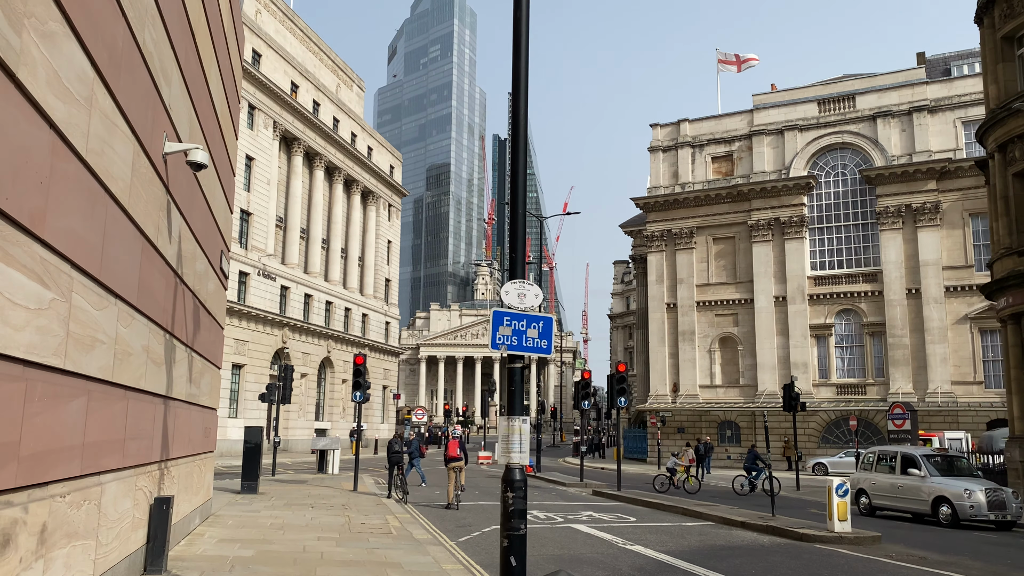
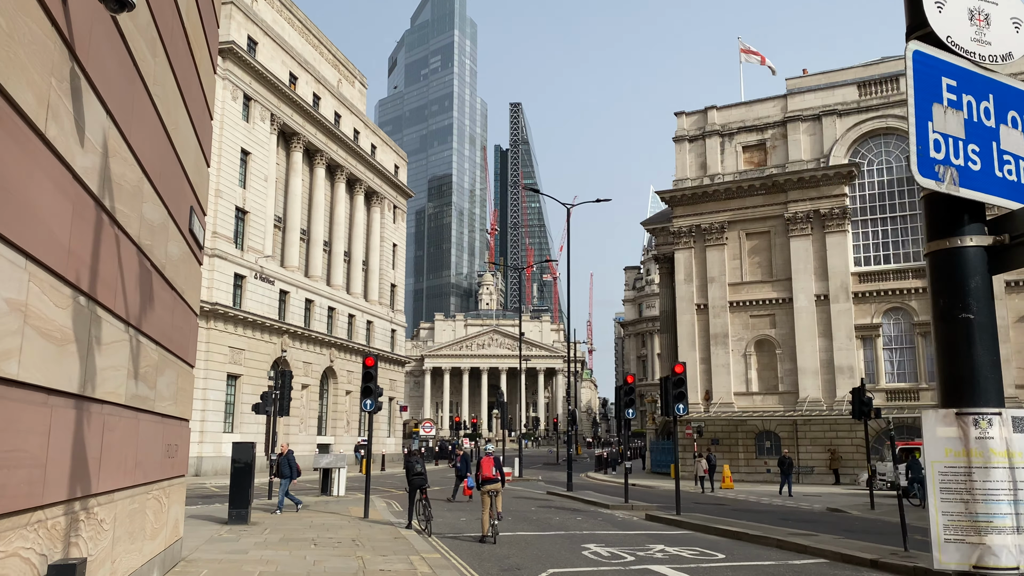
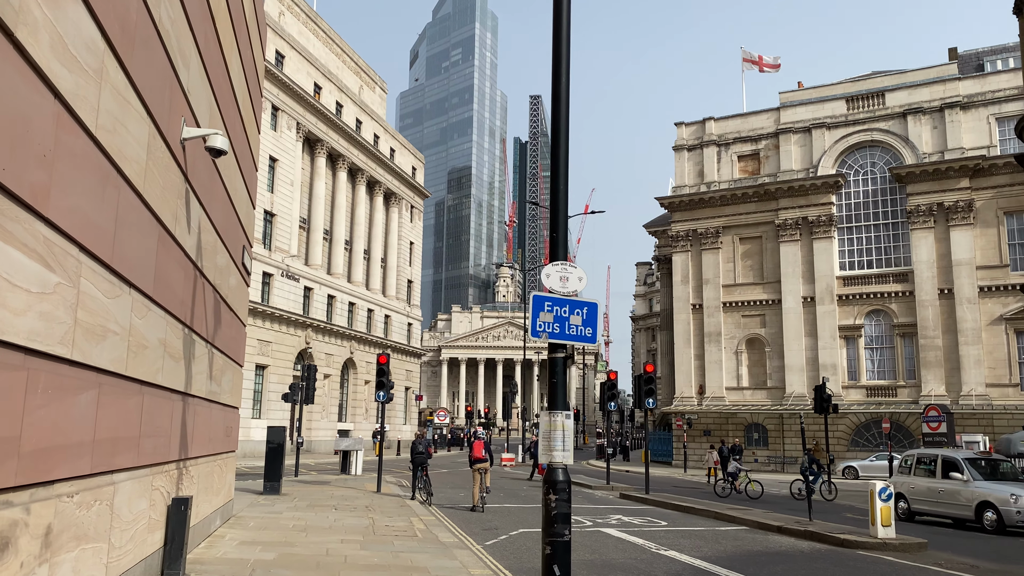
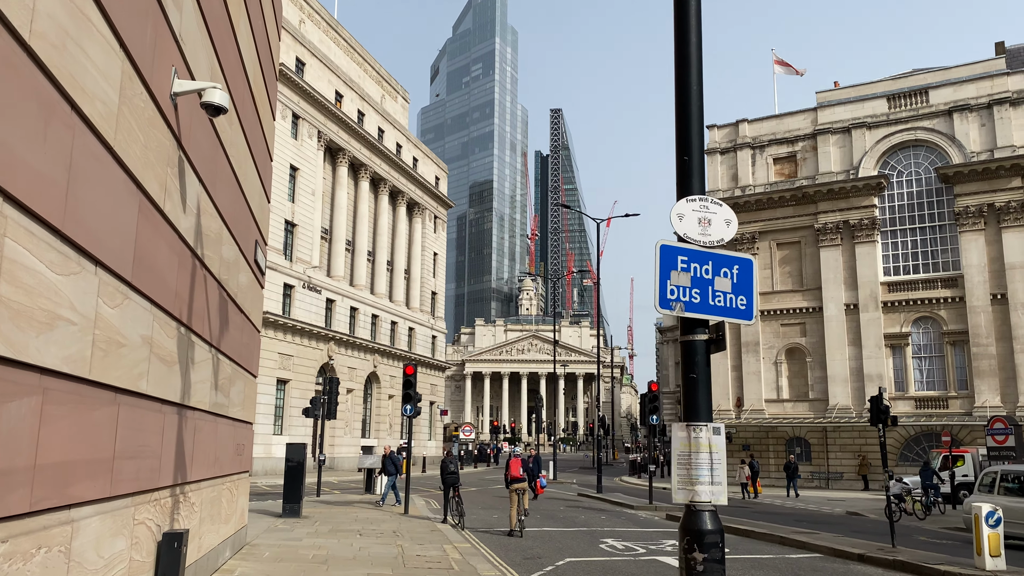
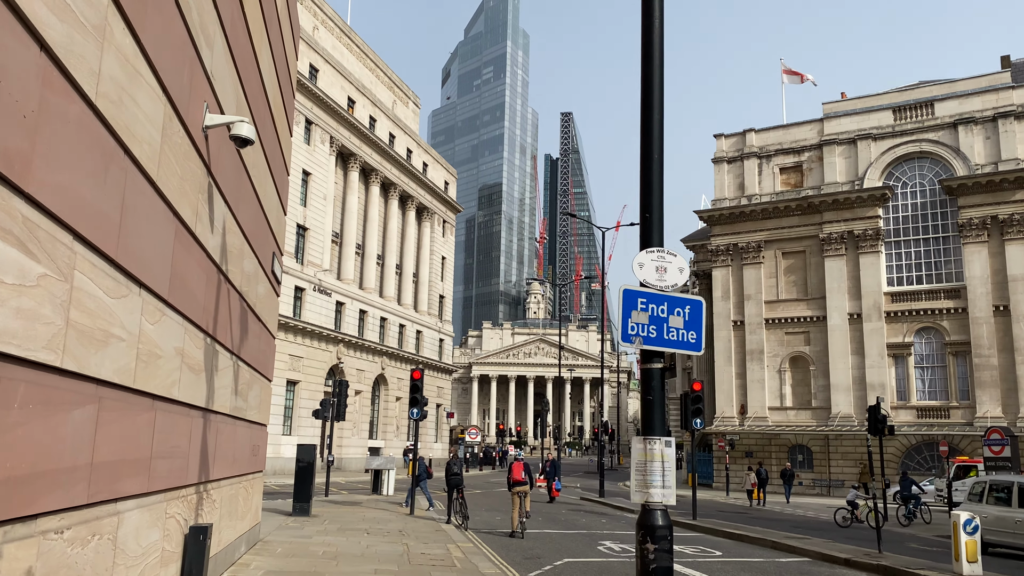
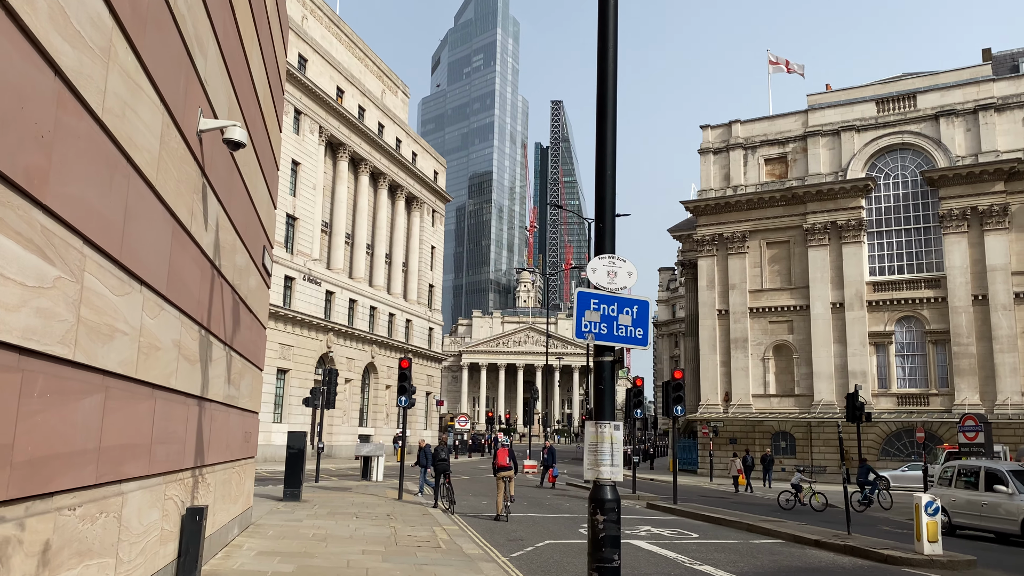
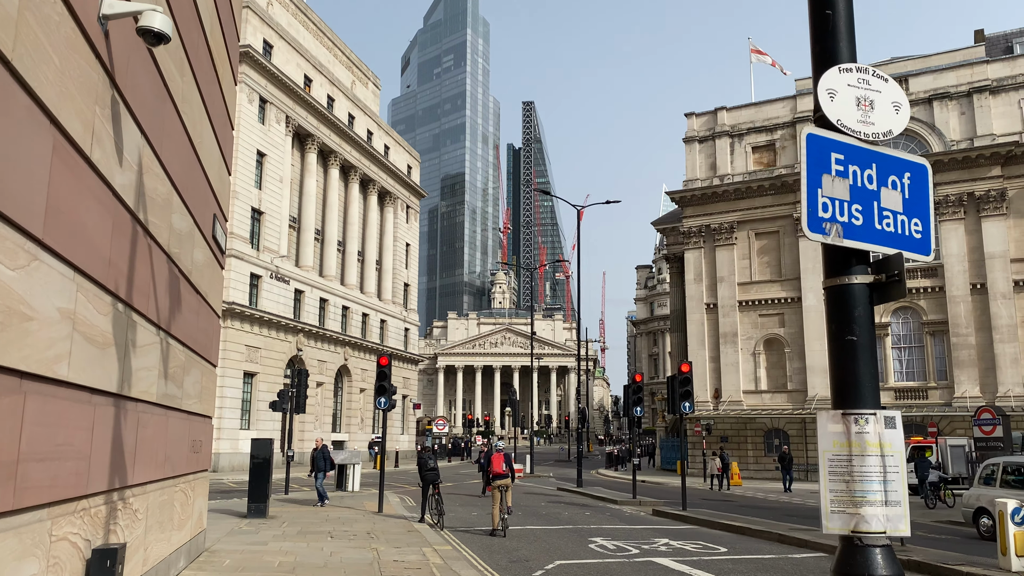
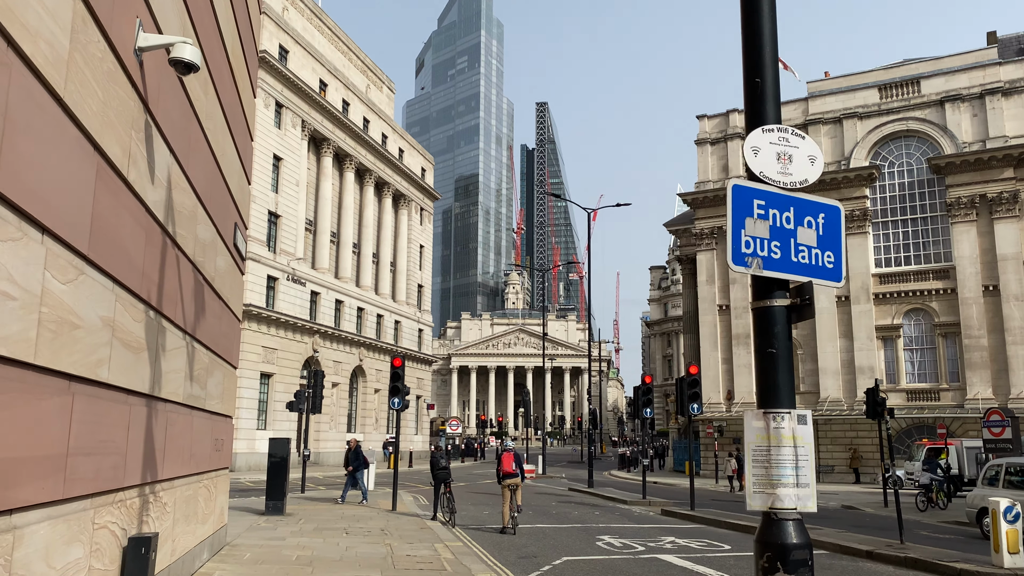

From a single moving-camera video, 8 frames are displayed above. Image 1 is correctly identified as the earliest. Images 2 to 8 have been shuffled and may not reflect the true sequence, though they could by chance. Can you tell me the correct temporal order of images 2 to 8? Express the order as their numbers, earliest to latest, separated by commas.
3, 6, 5, 4, 8, 7, 2
